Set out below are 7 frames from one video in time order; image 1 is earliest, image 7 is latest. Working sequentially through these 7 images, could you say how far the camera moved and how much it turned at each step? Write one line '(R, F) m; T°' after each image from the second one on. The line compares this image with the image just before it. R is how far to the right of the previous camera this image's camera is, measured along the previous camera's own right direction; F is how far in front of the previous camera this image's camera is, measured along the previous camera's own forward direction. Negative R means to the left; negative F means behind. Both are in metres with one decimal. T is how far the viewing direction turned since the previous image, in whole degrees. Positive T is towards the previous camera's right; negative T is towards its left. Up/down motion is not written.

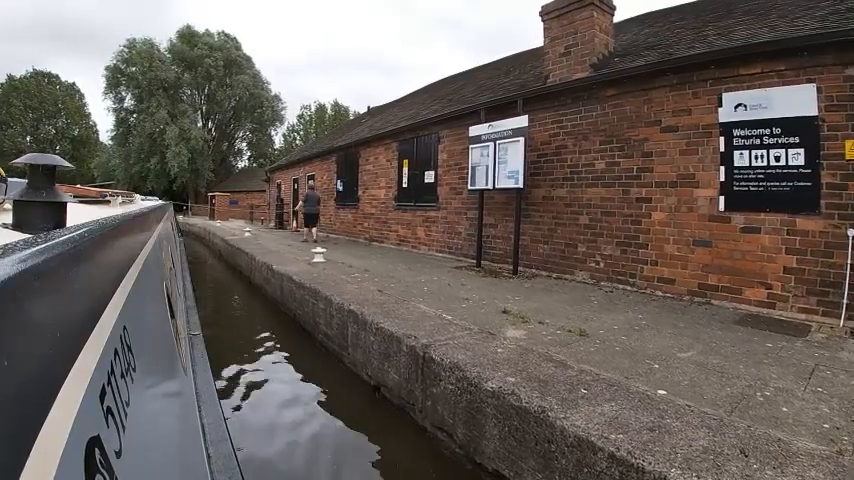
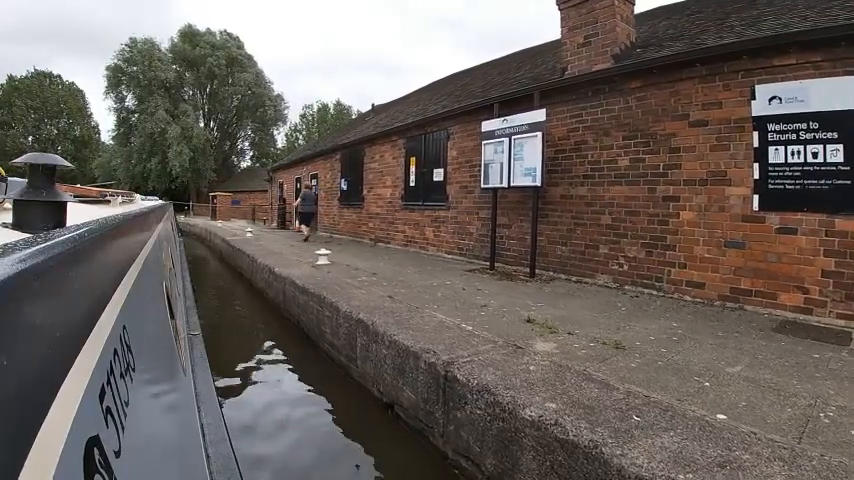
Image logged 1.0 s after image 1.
(-0.1, +0.3) m; 0°
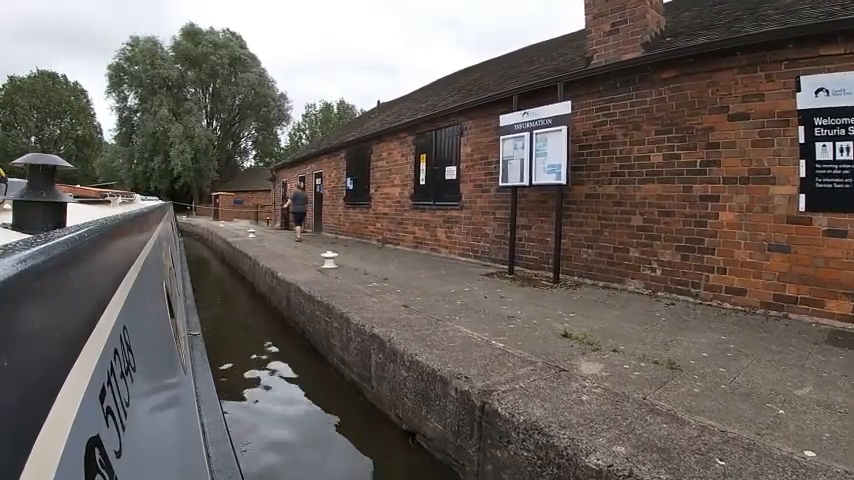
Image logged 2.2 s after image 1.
(-0.2, +0.4) m; 0°
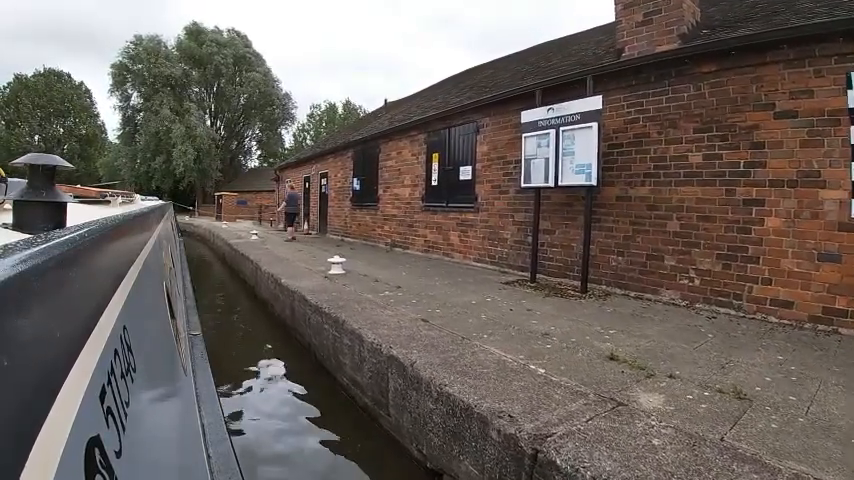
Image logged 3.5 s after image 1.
(-0.2, +0.3) m; 0°
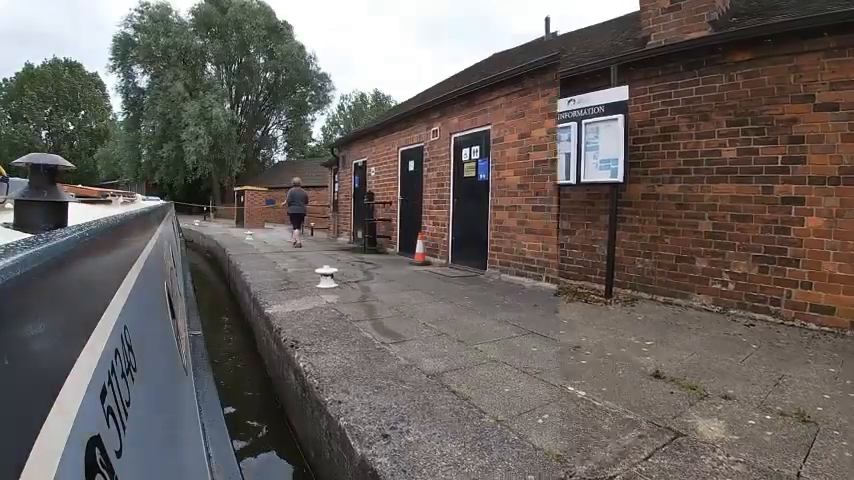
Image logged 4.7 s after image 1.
(-0.1, +0.3) m; 0°
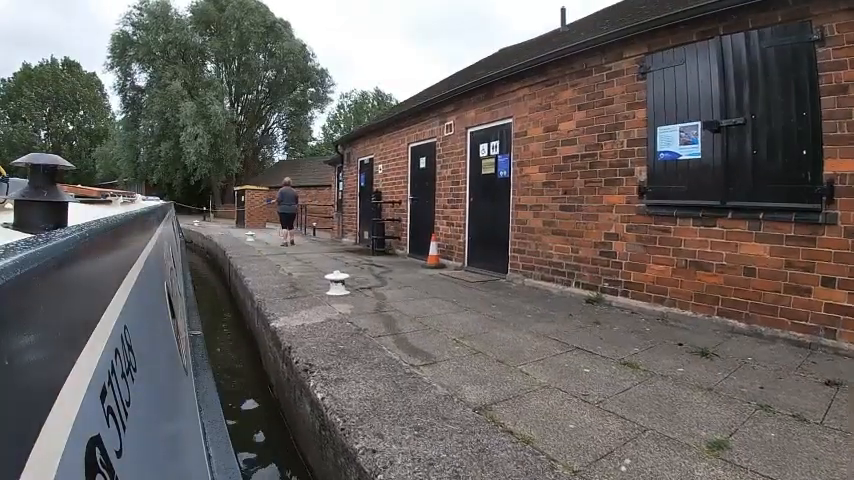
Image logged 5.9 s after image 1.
(-0.1, +0.3) m; 0°
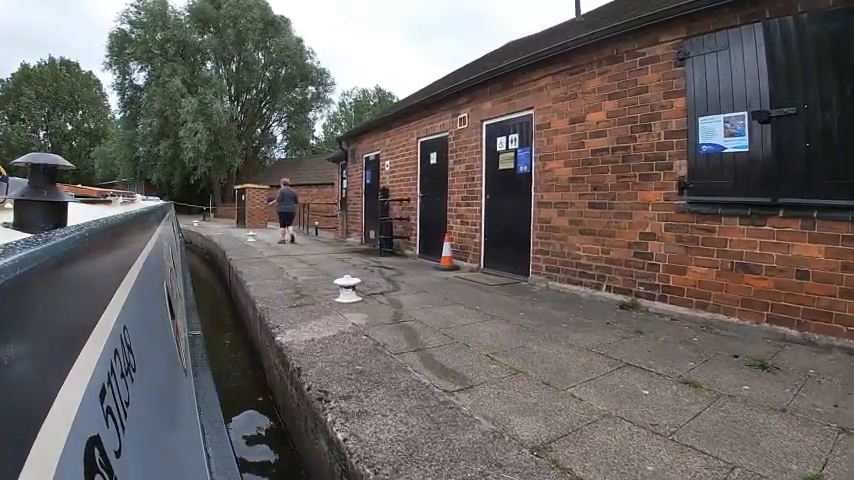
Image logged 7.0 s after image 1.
(-0.2, +0.4) m; 0°
